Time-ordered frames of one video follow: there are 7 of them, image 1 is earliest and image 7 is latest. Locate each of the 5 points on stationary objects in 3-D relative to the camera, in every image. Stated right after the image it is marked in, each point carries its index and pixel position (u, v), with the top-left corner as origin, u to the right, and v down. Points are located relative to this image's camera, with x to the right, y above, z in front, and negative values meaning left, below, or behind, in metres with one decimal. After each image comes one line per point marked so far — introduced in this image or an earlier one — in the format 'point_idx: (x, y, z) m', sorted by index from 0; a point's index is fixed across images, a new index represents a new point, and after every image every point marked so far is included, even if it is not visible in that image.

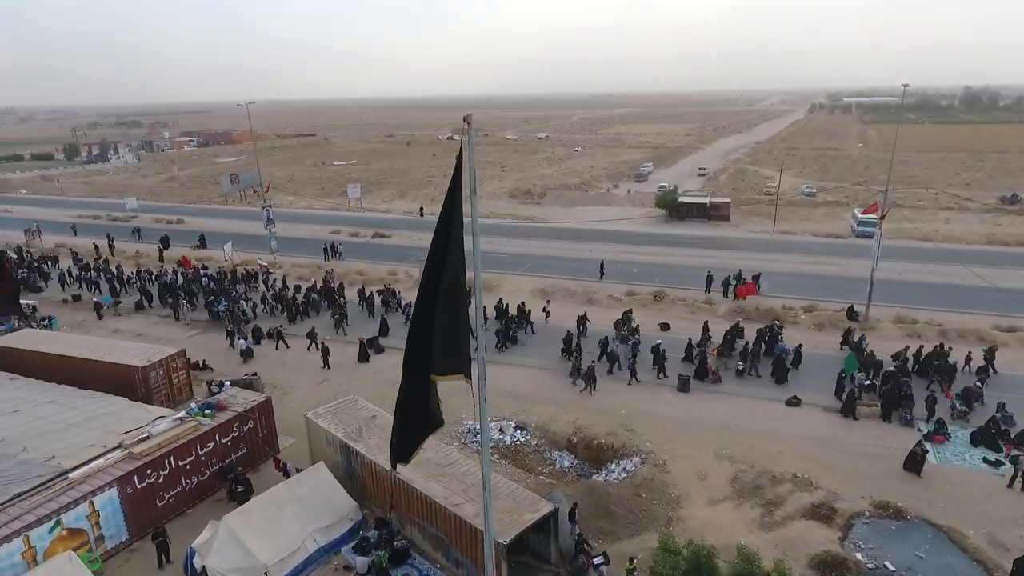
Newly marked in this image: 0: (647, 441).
0: (+3.5, -3.9, +16.1) m
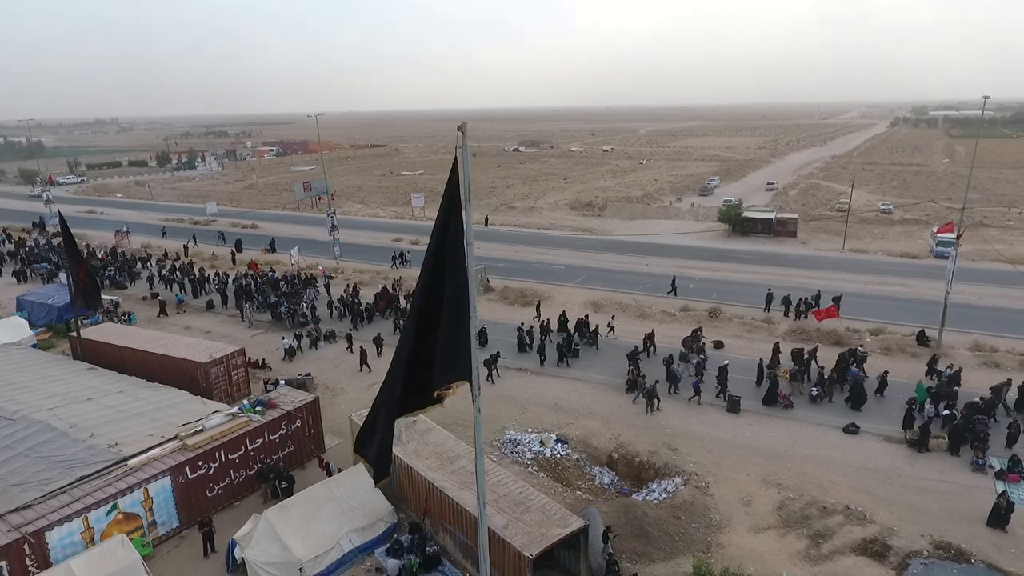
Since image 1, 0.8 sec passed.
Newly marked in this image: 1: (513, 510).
0: (+4.4, -4.3, +15.6) m
1: (0.0, -4.2, +11.7) m
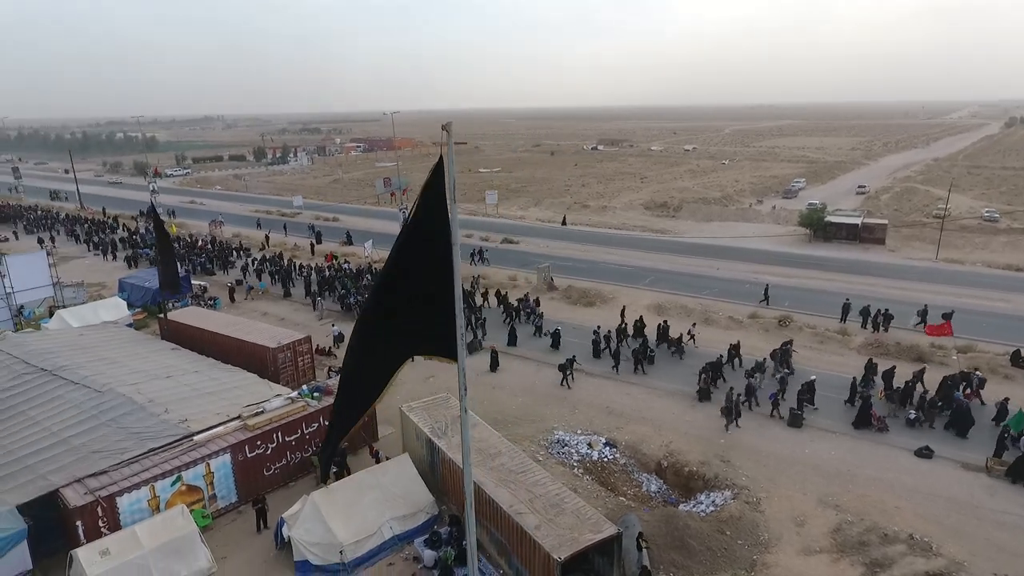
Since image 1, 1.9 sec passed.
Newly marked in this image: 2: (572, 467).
0: (+5.5, -4.5, +14.9) m
1: (+0.6, -4.1, +11.6) m
2: (+1.5, -4.5, +15.9) m
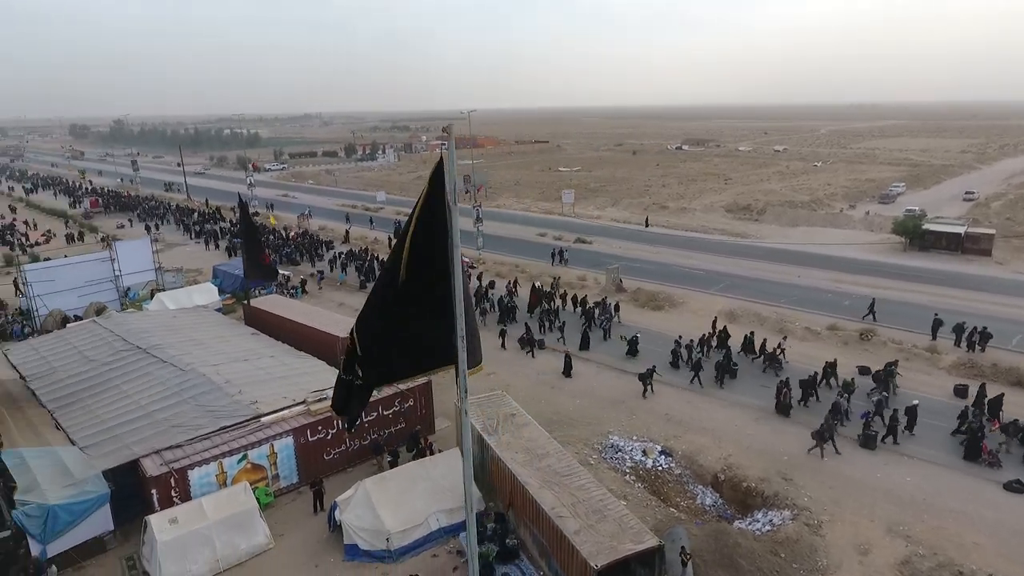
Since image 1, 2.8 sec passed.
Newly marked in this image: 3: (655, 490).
0: (+6.6, -4.7, +14.1) m
1: (+1.4, -4.2, +11.4) m
2: (+2.8, -4.6, +15.6) m
3: (+3.4, -4.8, +15.0) m
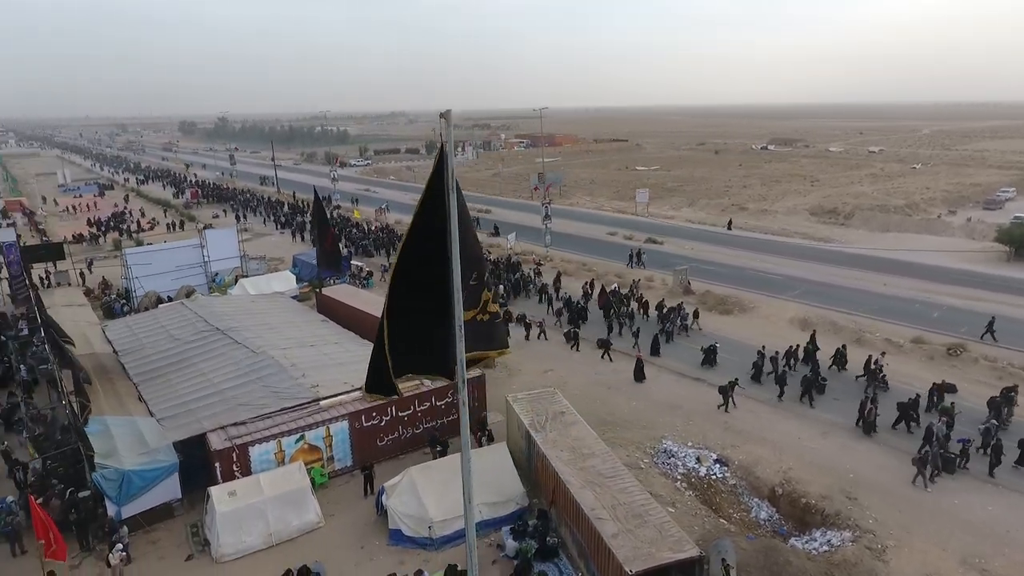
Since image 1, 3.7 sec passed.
0: (+7.6, -4.8, +13.2) m
1: (+2.1, -4.1, +11.1) m
2: (+3.9, -4.6, +15.1) m
3: (+4.5, -4.9, +14.4) m
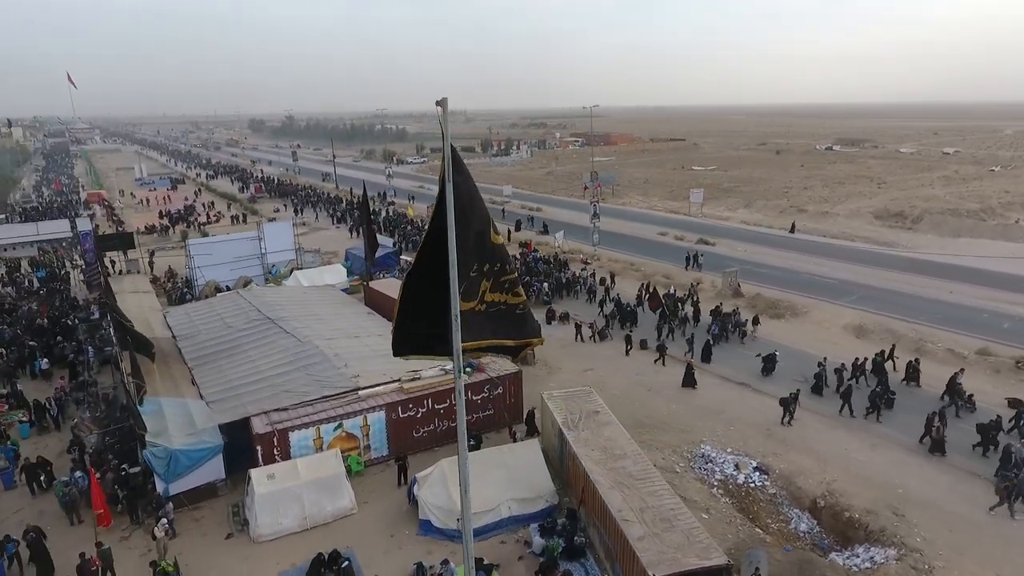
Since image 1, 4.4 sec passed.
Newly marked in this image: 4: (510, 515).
0: (+8.1, -4.9, +12.5) m
1: (+2.5, -4.1, +10.8) m
2: (+4.7, -4.6, +14.7) m
3: (+5.2, -4.9, +14.0) m
4: (0.0, -4.9, +13.6) m
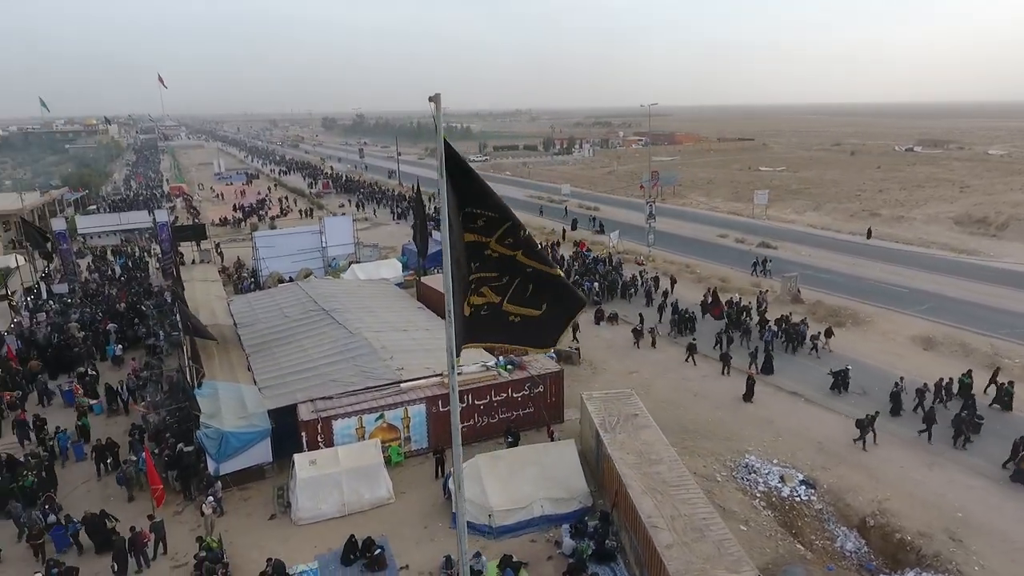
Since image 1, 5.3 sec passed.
0: (+8.7, -5.1, +11.7) m
1: (+2.9, -4.1, +10.6) m
2: (+5.5, -4.7, +14.2) m
3: (+5.9, -5.0, +13.4) m
4: (+0.7, -4.9, +13.5) m
